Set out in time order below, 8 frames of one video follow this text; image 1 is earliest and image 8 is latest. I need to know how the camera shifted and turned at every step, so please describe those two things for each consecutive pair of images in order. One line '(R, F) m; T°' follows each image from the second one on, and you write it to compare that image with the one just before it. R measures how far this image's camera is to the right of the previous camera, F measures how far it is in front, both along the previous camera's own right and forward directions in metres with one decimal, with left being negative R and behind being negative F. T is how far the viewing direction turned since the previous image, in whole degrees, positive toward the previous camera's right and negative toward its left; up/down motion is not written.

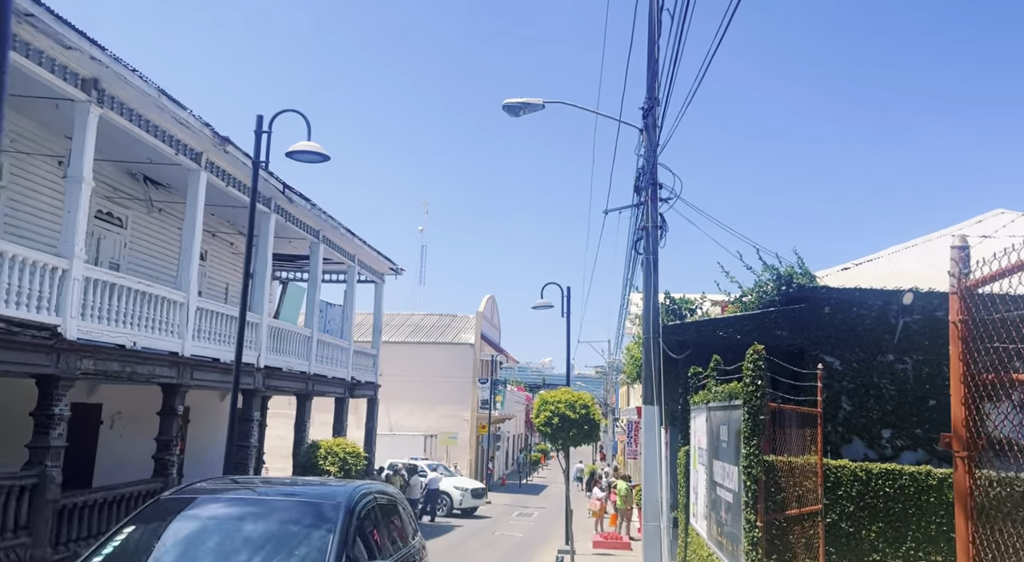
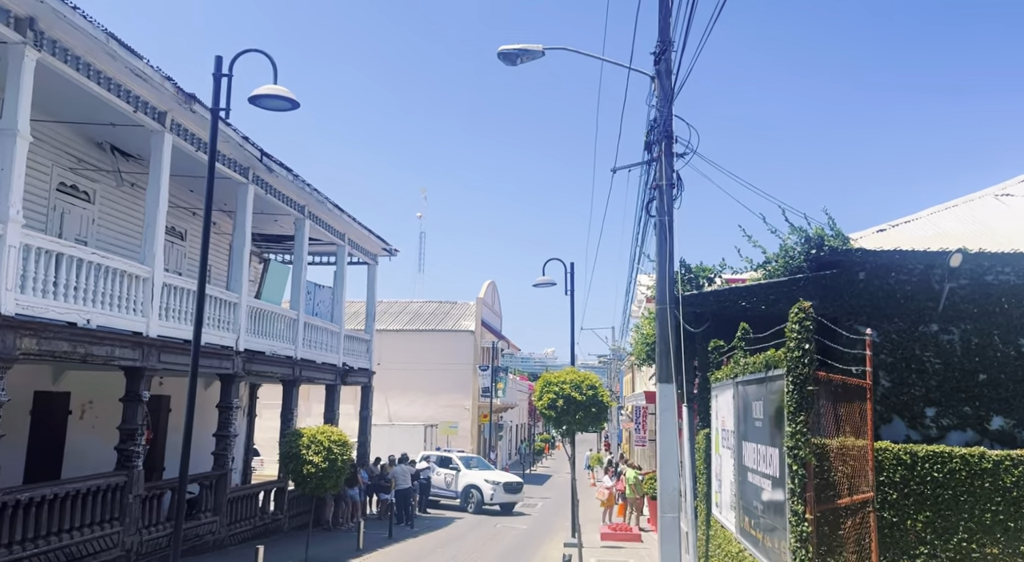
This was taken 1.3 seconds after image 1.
(0.0, +1.6) m; 0°
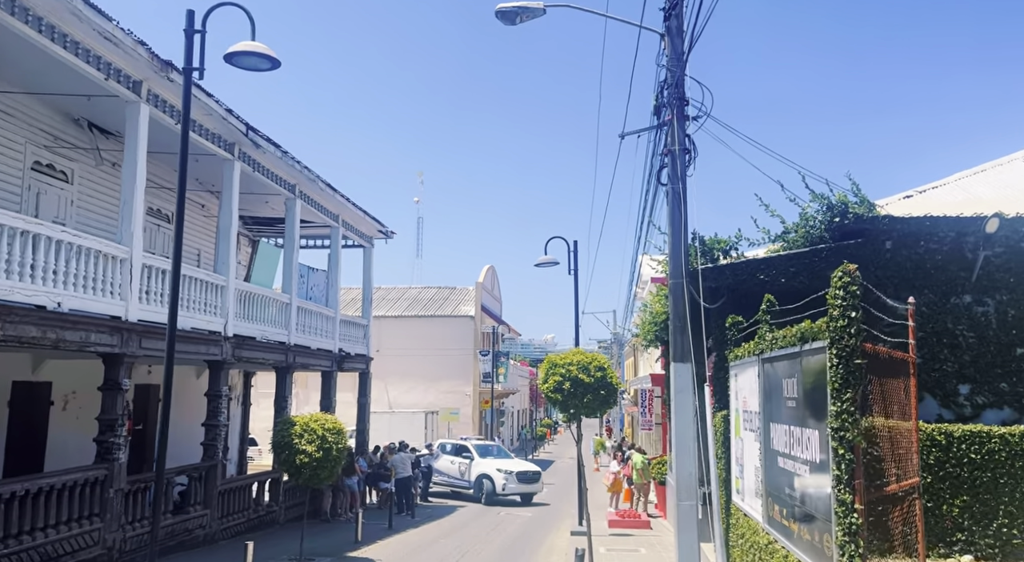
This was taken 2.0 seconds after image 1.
(-0.1, +0.9) m; 0°
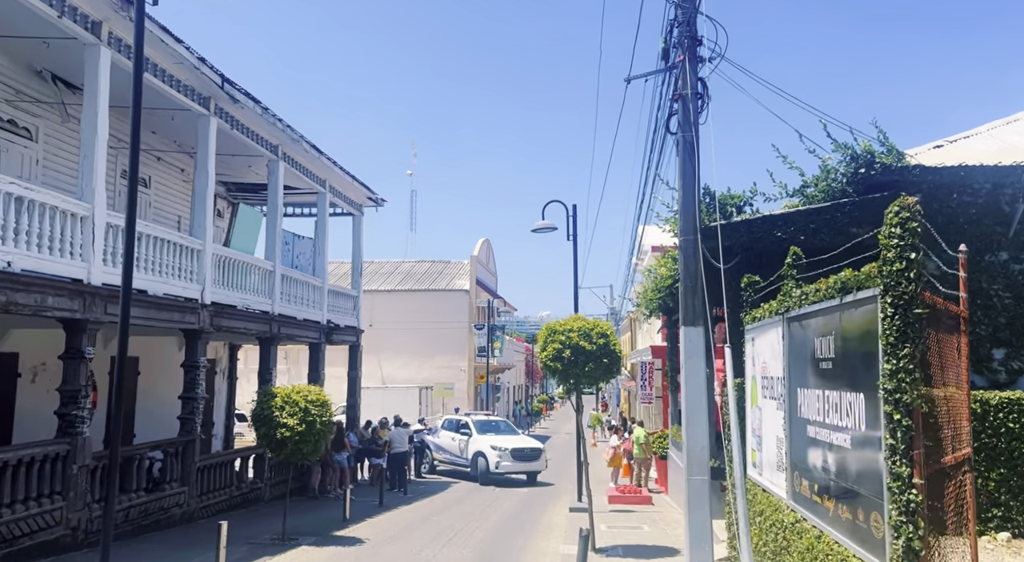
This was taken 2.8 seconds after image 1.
(0.0, +1.1) m; 0°
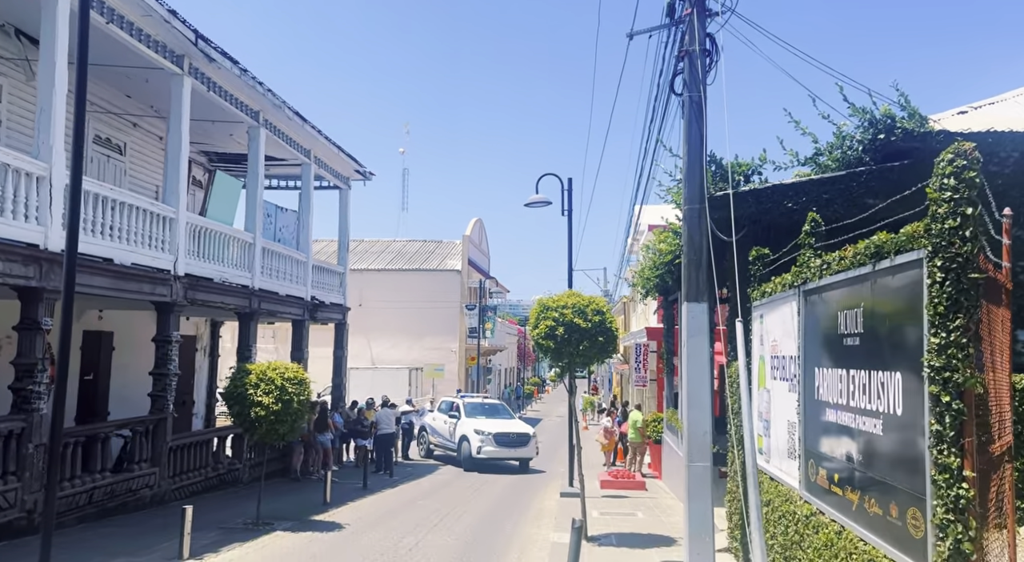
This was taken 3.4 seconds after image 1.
(0.0, +0.9) m; 0°
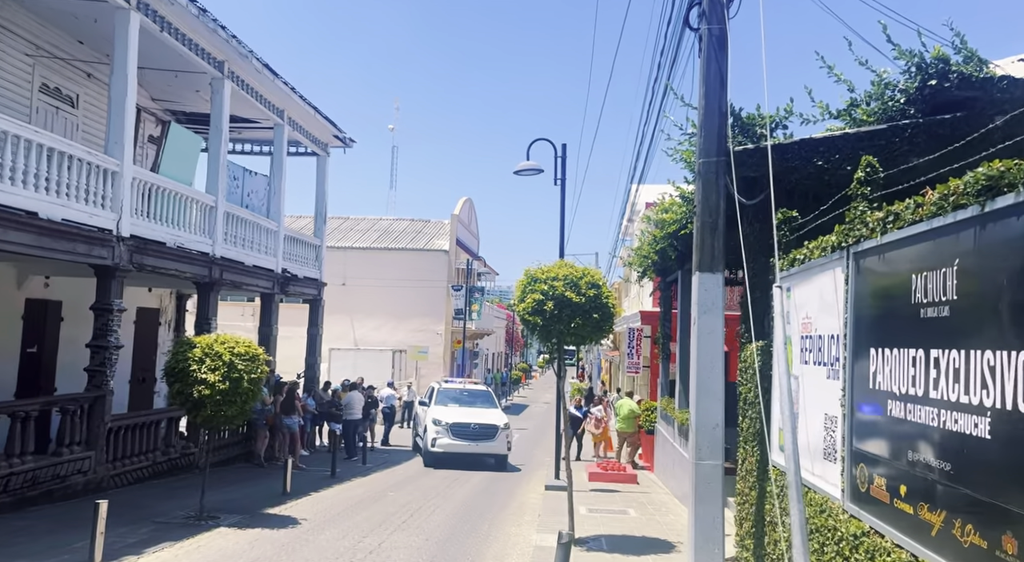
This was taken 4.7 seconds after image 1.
(+0.1, +1.7) m; +1°
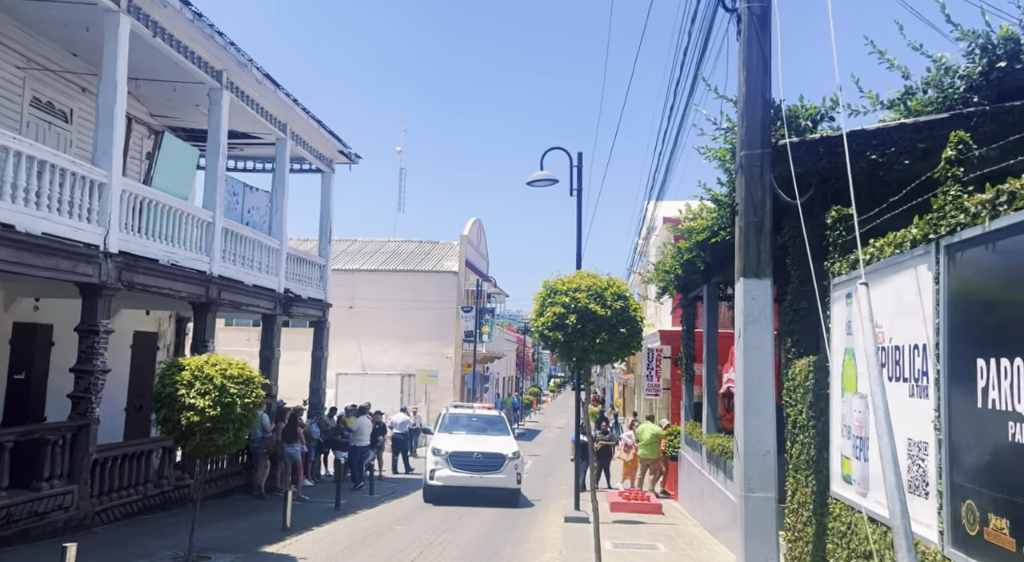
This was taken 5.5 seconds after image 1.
(-0.1, +1.0) m; 0°
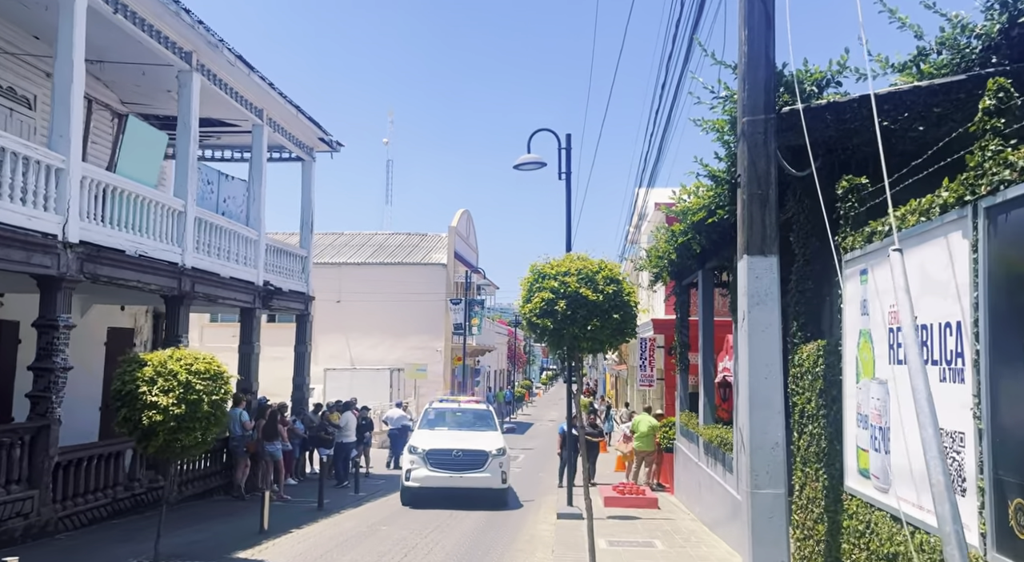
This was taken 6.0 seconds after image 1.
(+0.1, +0.7) m; +1°
